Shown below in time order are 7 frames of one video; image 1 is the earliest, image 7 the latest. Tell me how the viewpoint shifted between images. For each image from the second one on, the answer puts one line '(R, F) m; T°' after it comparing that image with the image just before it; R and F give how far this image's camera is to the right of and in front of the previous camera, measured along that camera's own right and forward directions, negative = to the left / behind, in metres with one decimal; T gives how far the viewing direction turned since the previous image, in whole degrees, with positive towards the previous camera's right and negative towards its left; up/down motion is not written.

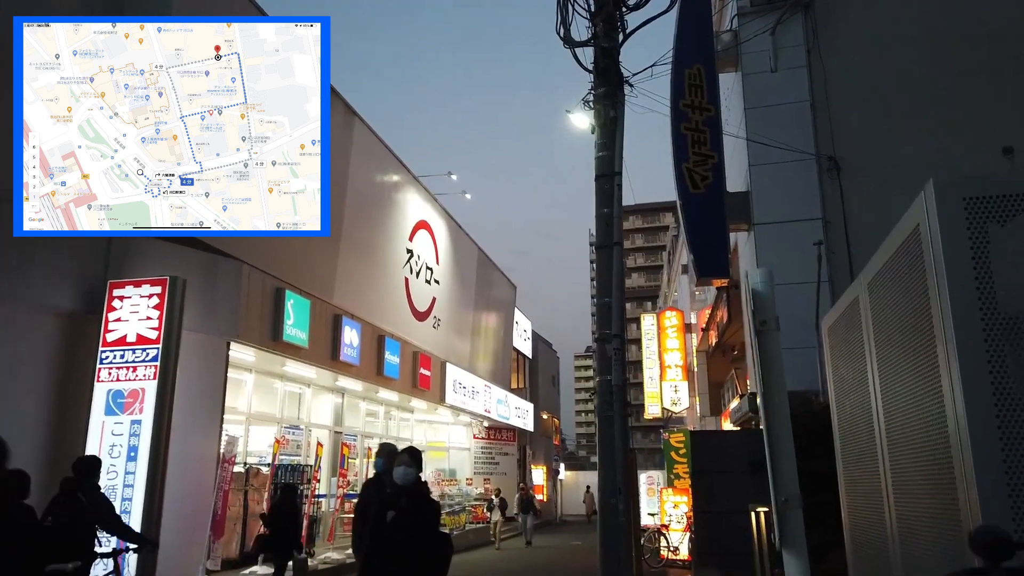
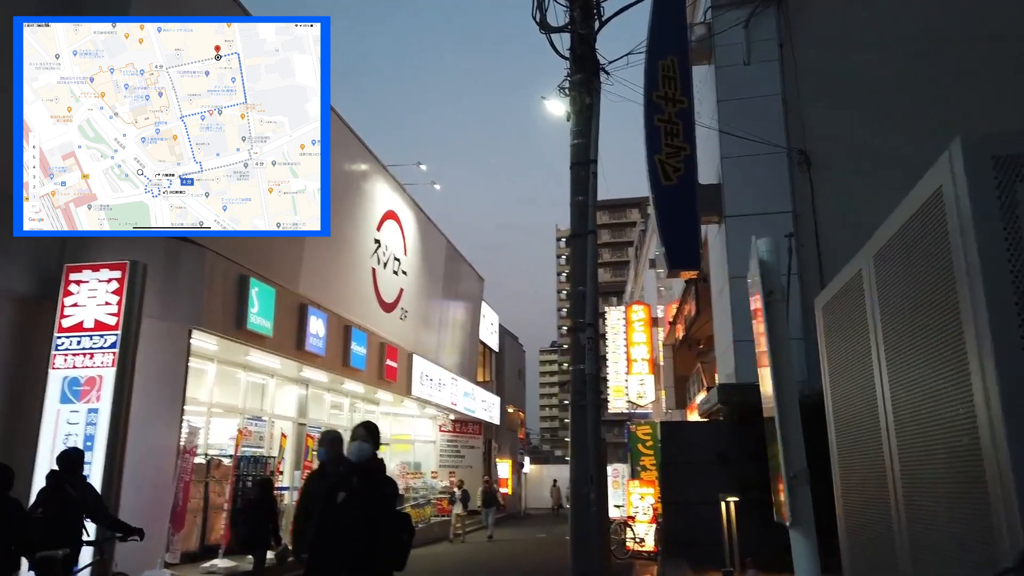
(-0.1, +0.1) m; +3°
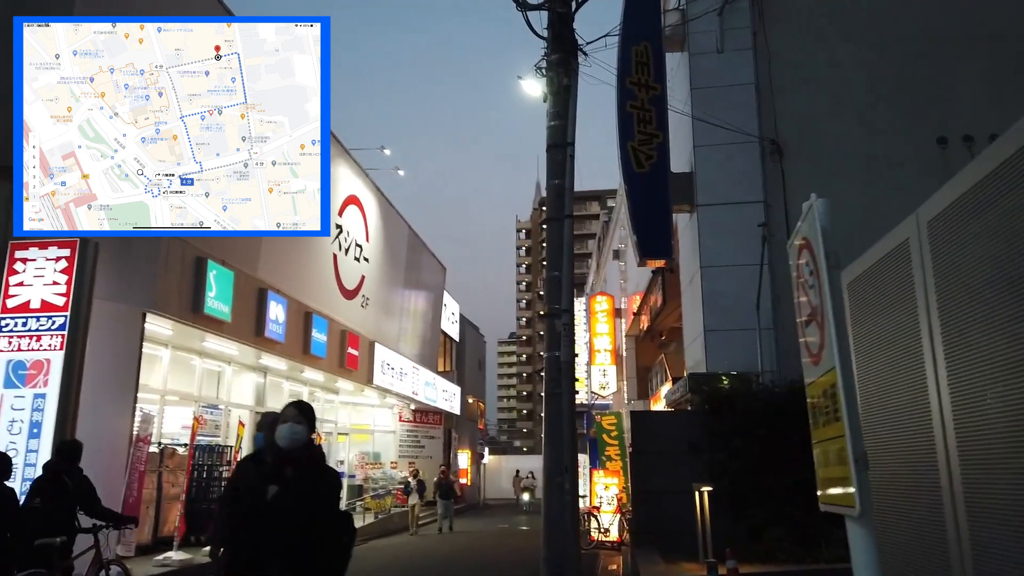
(-0.2, +0.3) m; +3°
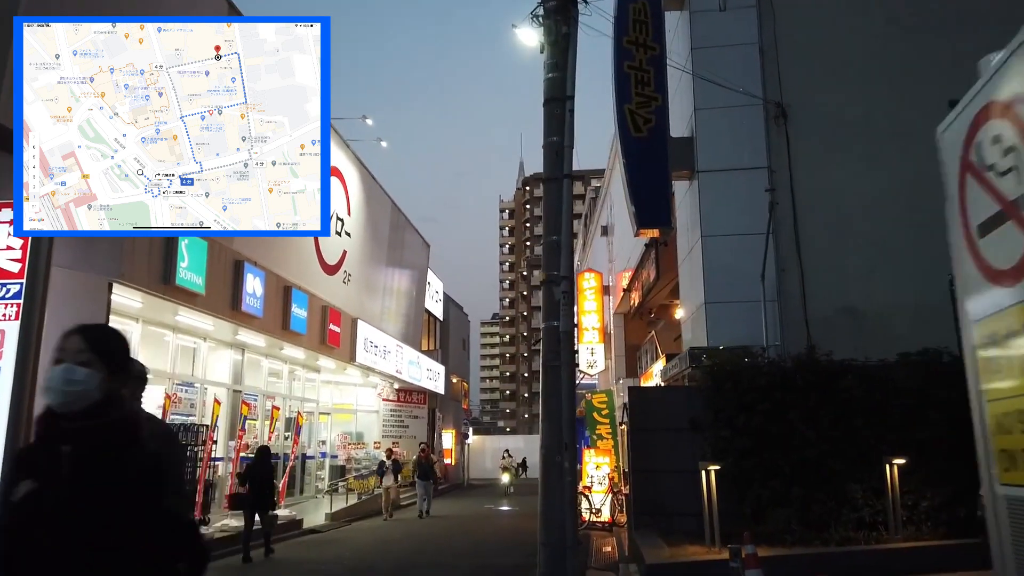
(-0.1, +0.6) m; +1°
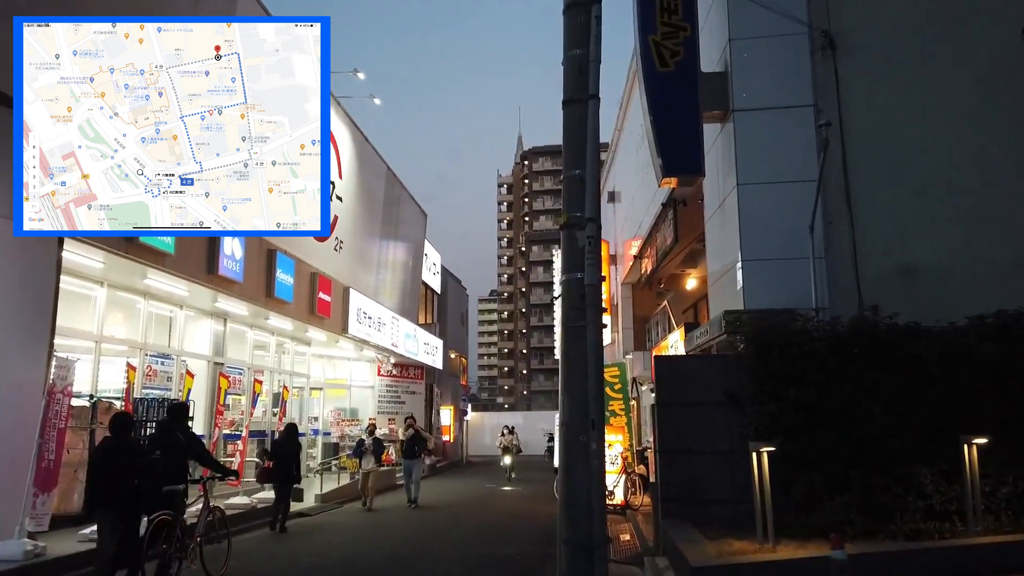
(-0.1, +1.4) m; 0°
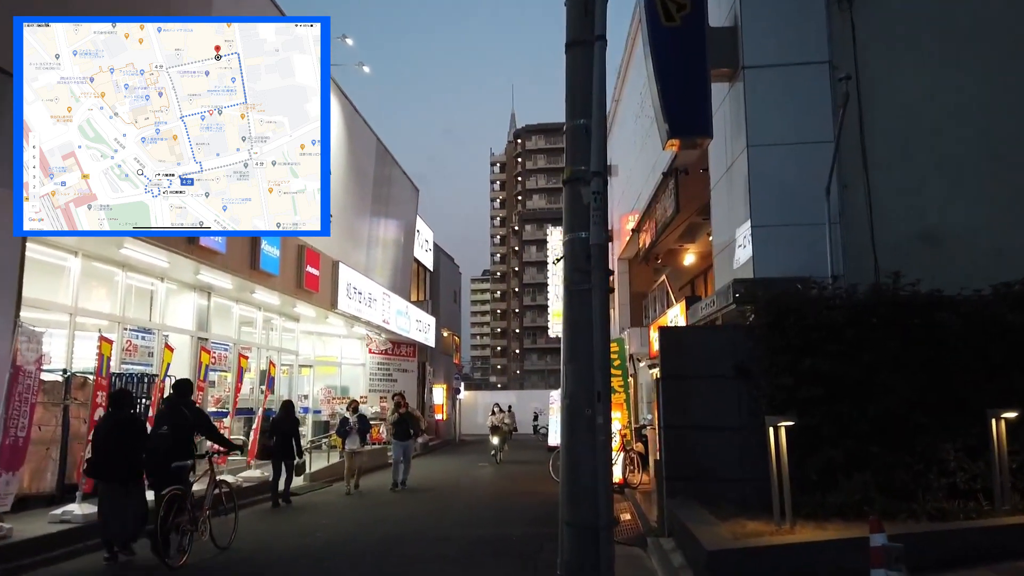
(0.0, +0.6) m; +1°
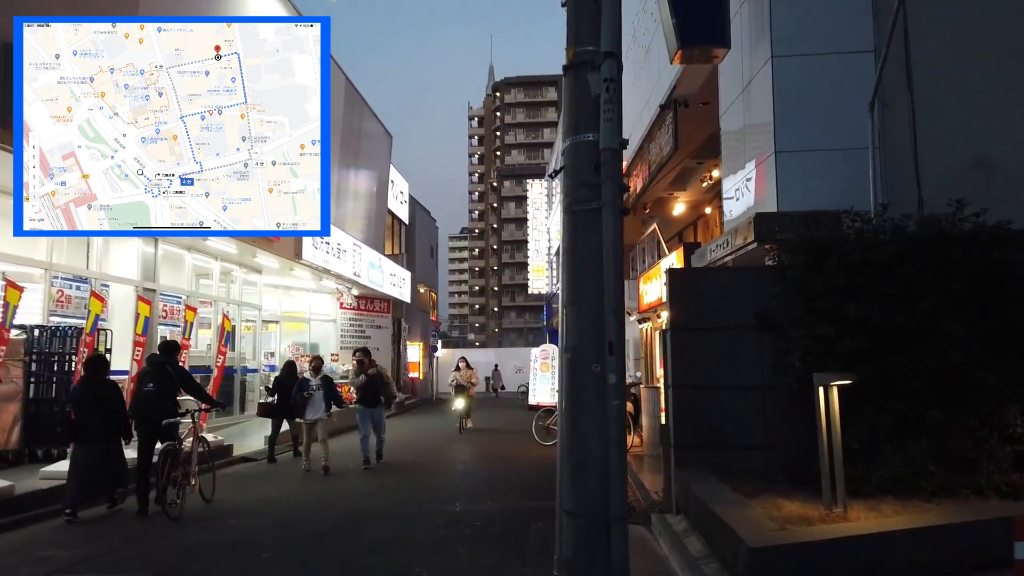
(0.0, +1.4) m; +2°
